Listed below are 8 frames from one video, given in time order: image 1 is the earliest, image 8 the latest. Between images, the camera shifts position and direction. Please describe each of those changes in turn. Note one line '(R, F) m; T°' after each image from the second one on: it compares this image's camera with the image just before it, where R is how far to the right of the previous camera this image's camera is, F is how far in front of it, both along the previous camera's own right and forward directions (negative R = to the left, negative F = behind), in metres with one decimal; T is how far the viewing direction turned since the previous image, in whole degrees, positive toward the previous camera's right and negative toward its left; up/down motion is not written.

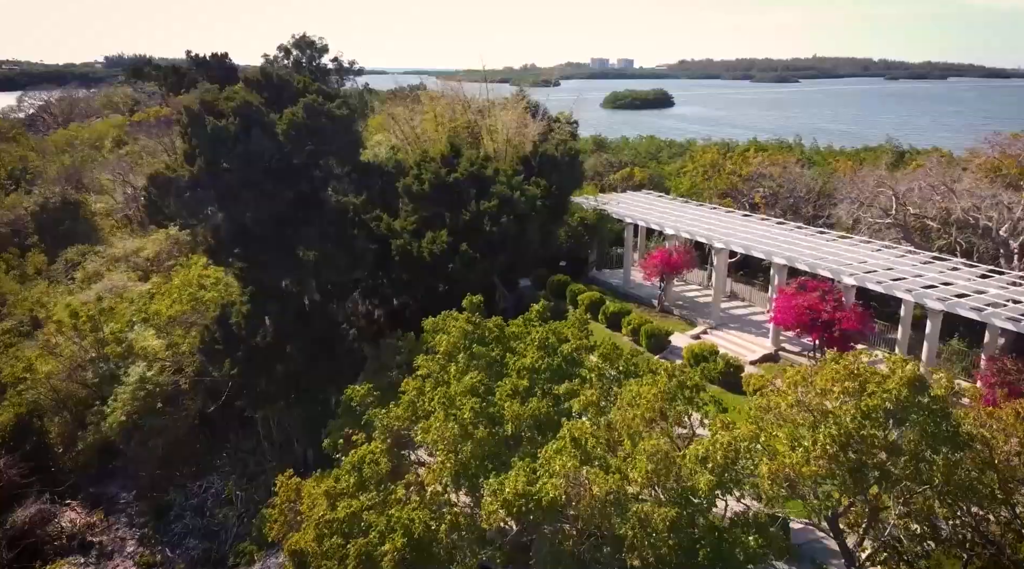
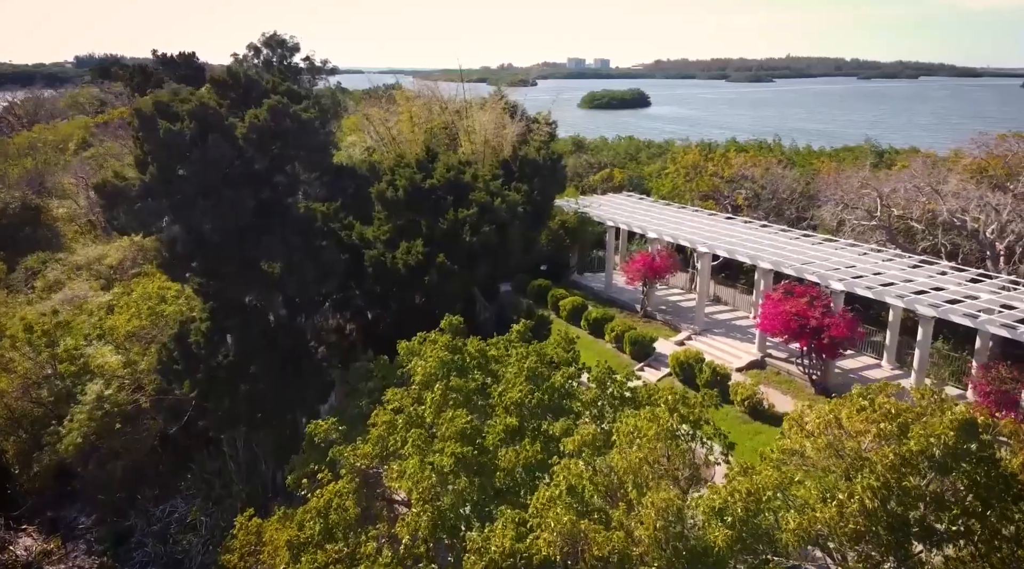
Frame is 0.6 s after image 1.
(0.0, +0.9) m; +1°
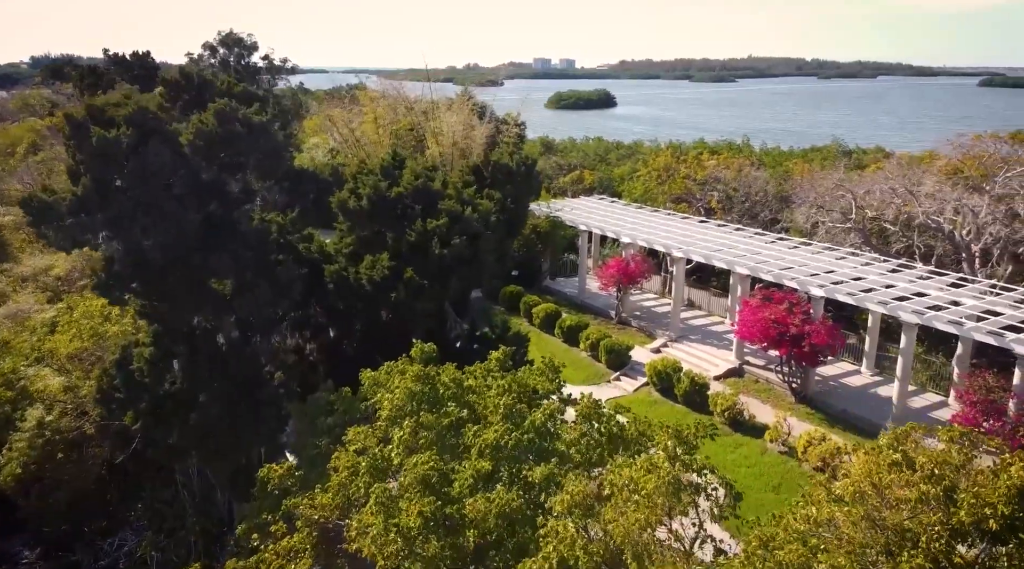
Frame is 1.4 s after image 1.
(-0.1, +1.0) m; +2°
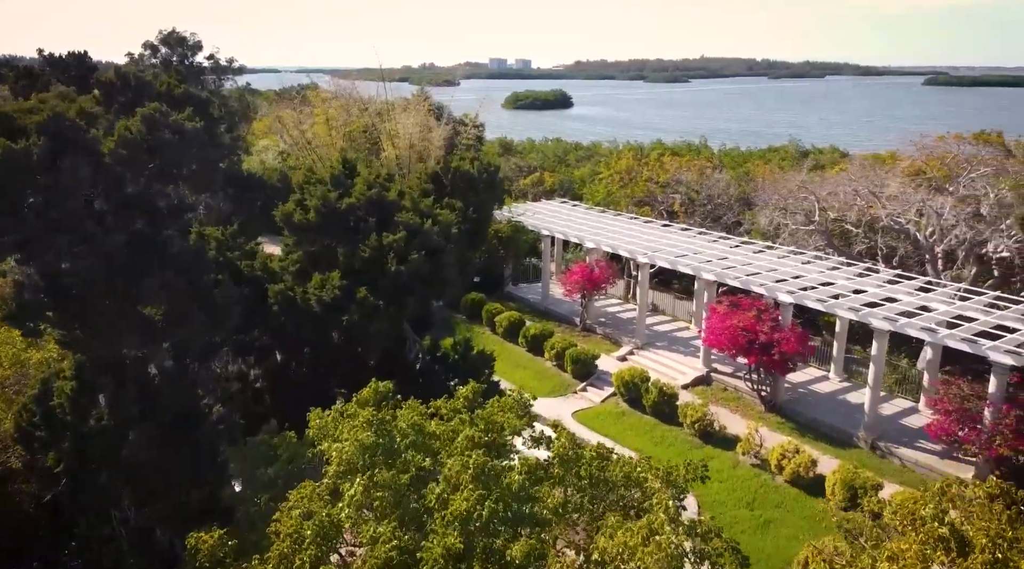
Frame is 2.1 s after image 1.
(-0.1, +1.0) m; +3°
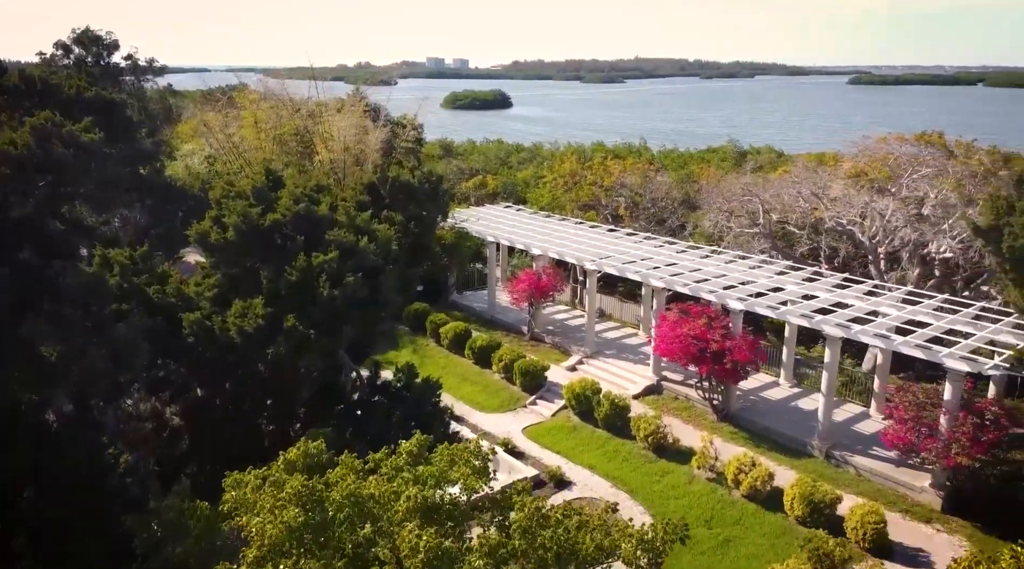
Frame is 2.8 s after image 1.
(-0.1, +1.0) m; +4°
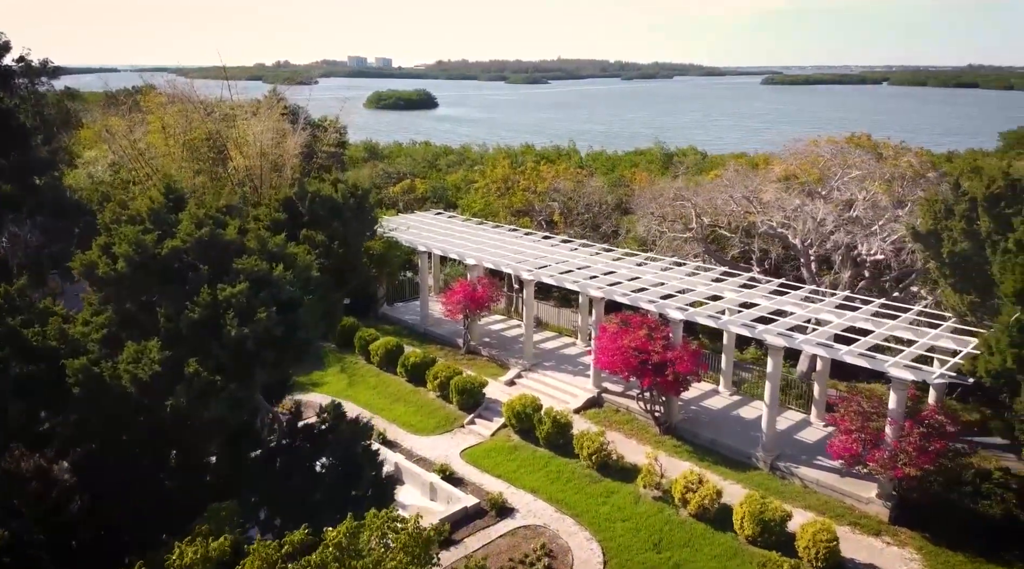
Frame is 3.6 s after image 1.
(-0.1, +1.1) m; +5°
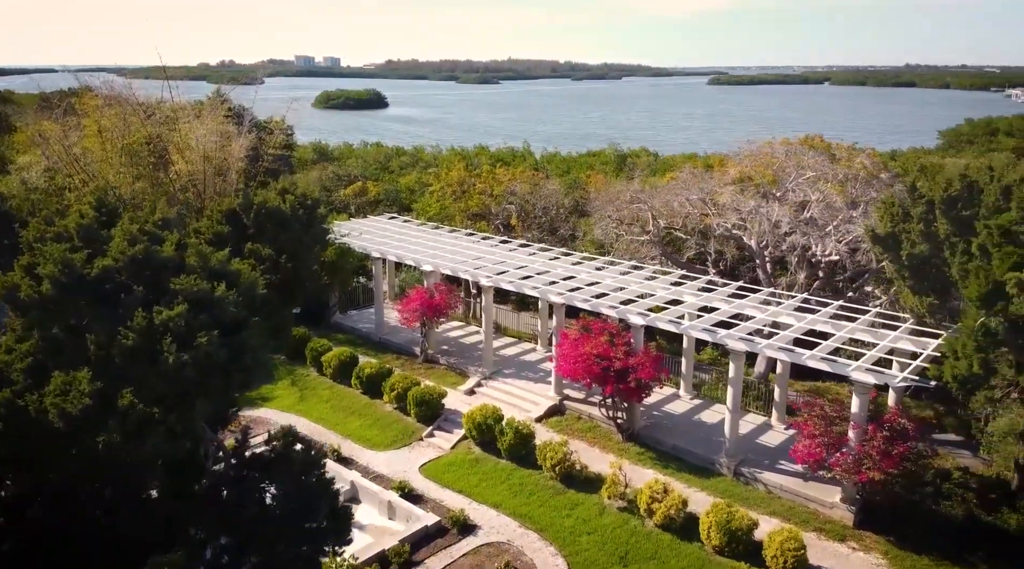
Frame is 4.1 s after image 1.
(-0.1, +0.6) m; +3°
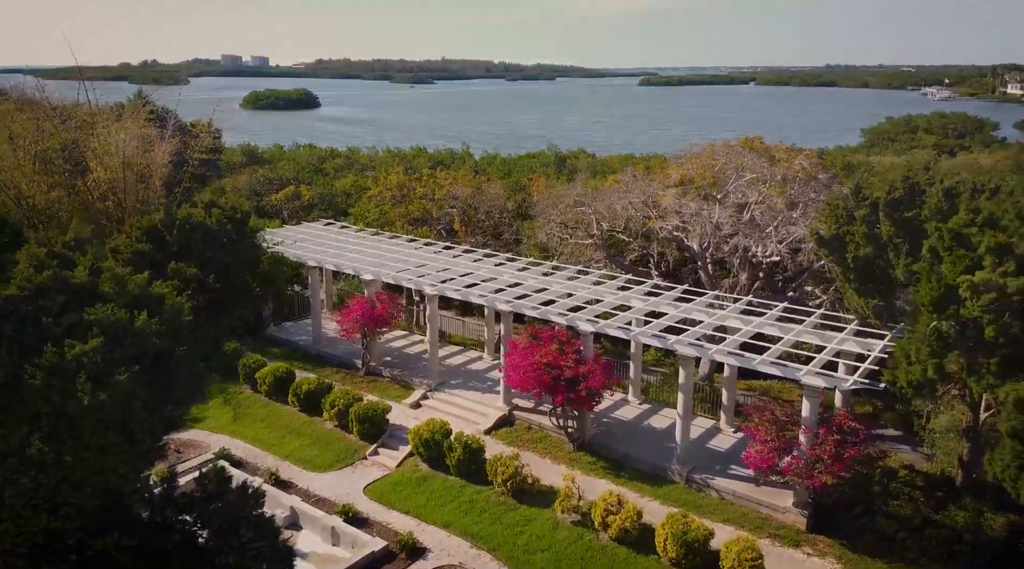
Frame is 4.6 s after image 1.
(-0.2, +0.7) m; +4°
